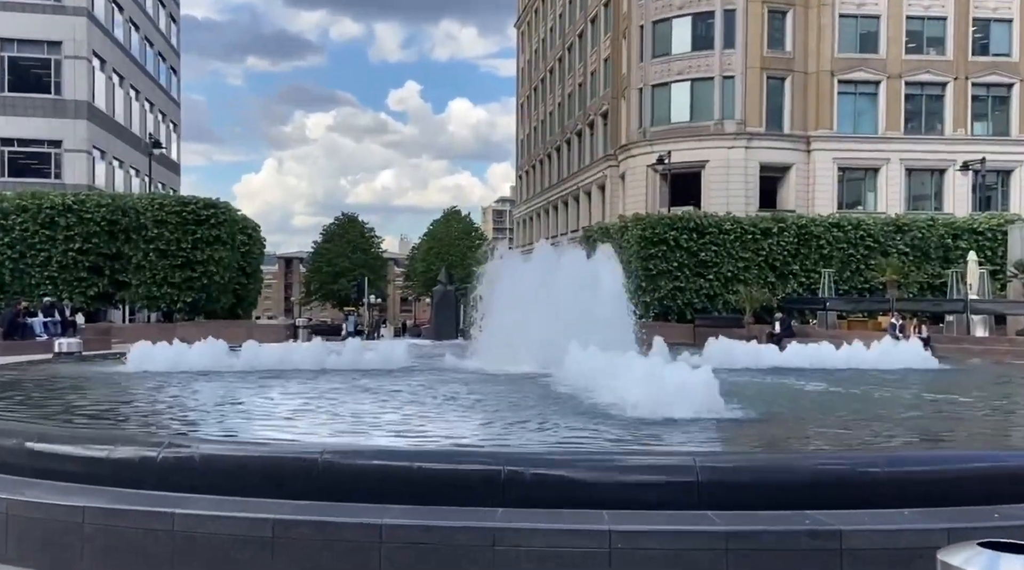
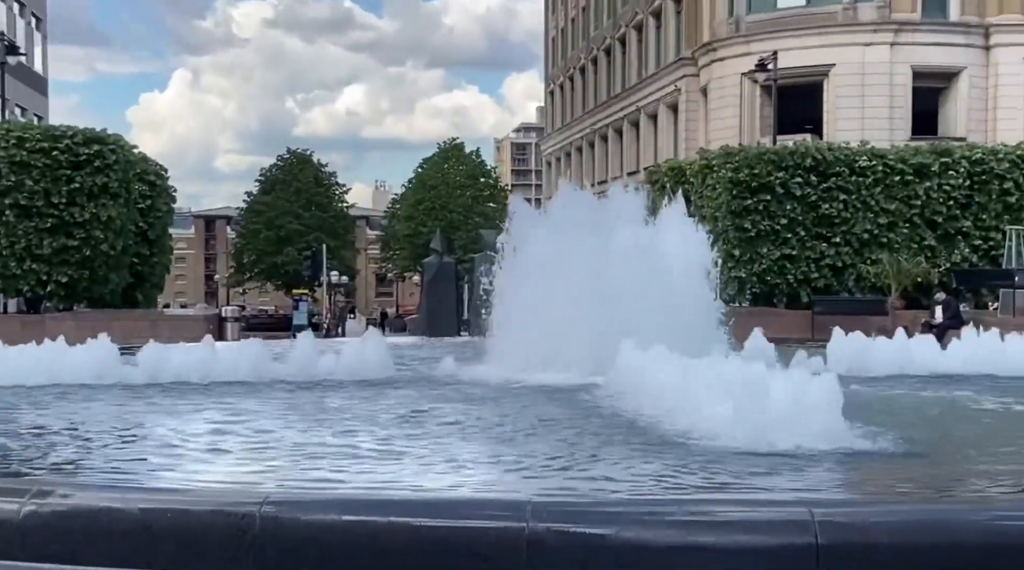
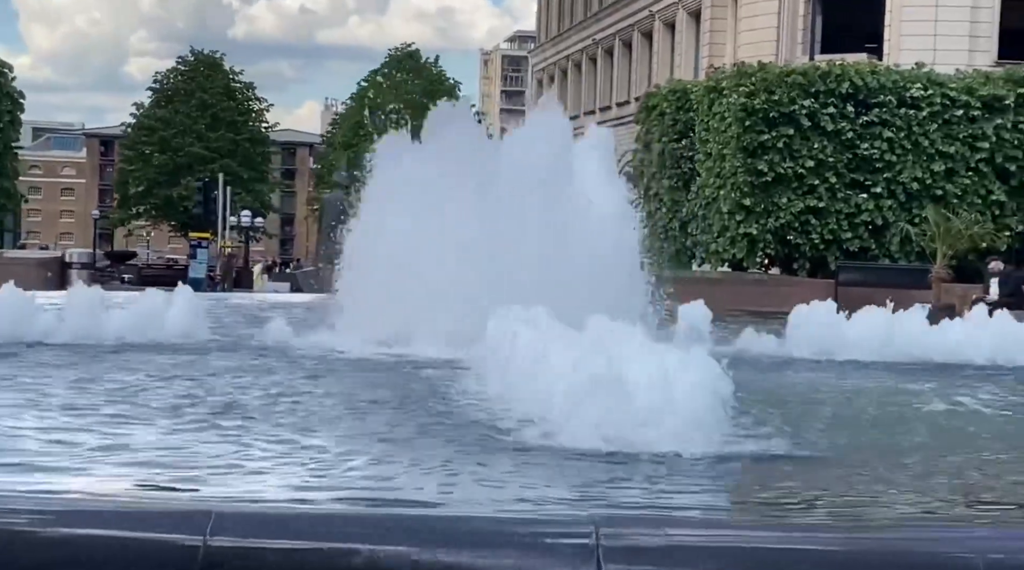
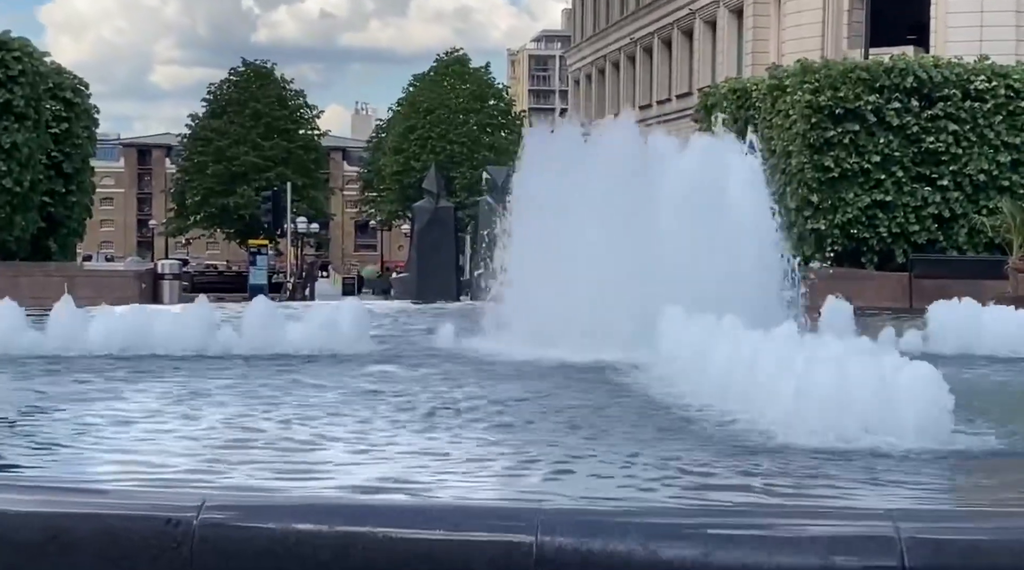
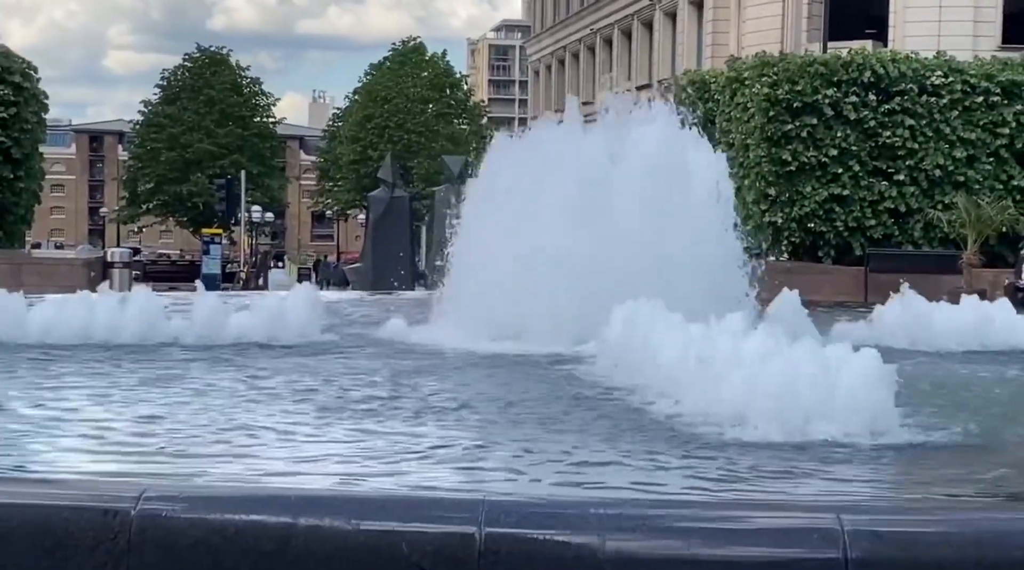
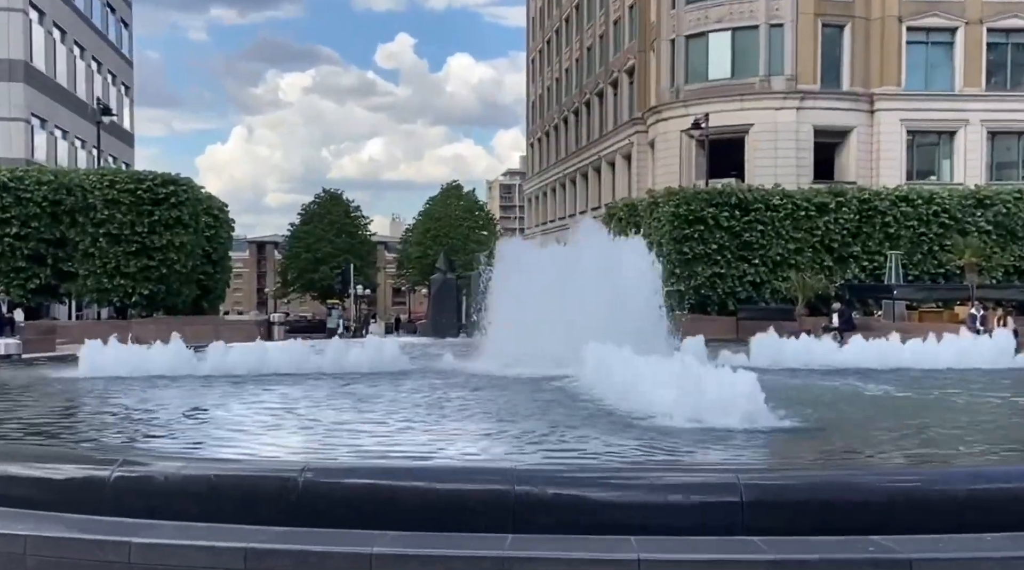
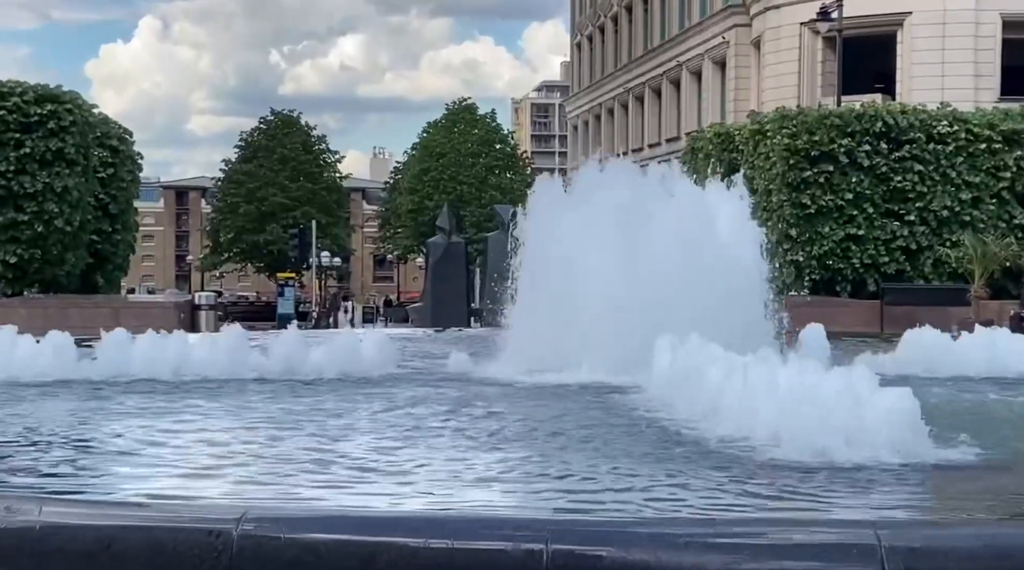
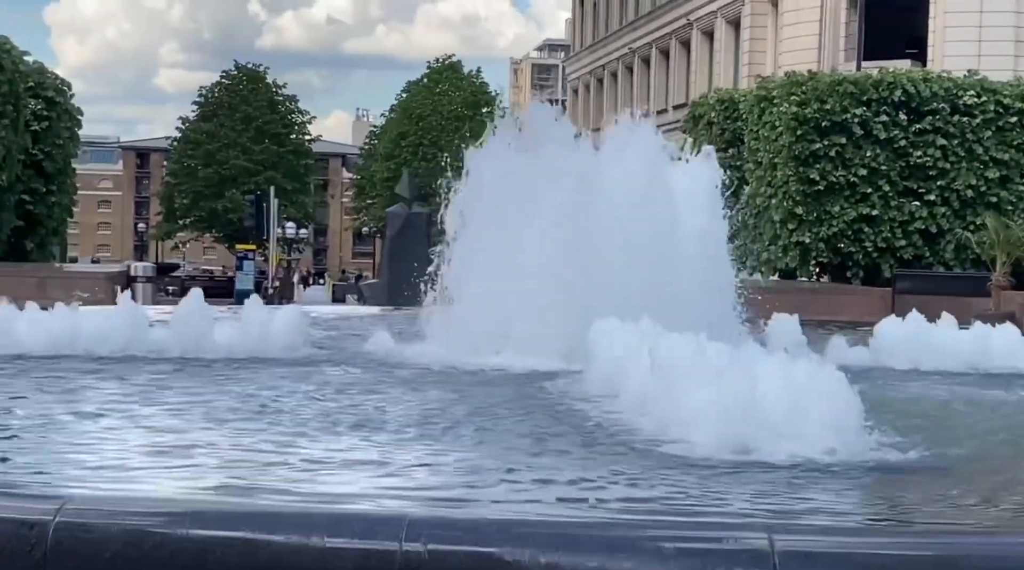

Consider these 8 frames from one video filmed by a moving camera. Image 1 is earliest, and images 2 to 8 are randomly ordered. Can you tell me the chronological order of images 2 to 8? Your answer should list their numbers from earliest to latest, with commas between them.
6, 2, 7, 4, 5, 8, 3
